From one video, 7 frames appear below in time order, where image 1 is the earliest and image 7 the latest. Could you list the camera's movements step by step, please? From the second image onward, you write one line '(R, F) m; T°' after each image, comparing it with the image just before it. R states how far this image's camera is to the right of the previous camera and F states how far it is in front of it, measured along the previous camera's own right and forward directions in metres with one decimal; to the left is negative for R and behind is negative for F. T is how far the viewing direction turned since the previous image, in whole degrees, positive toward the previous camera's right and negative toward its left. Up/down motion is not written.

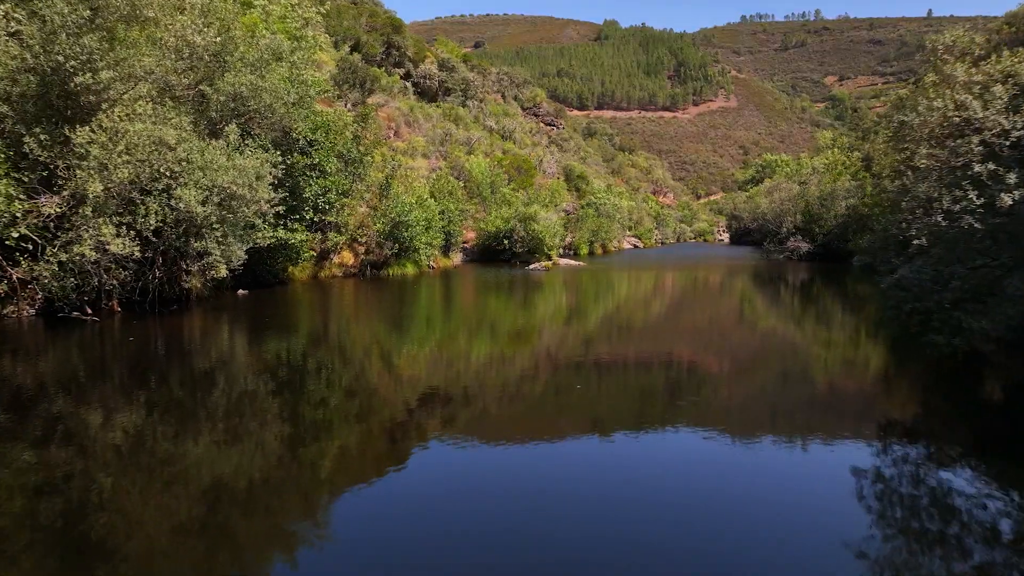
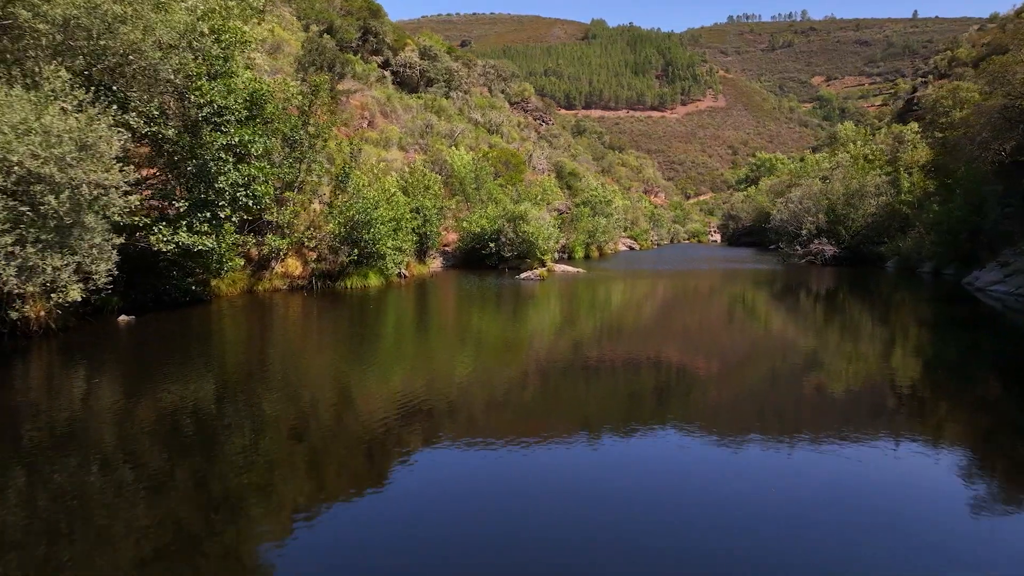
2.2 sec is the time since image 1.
(0.0, +3.5) m; +1°
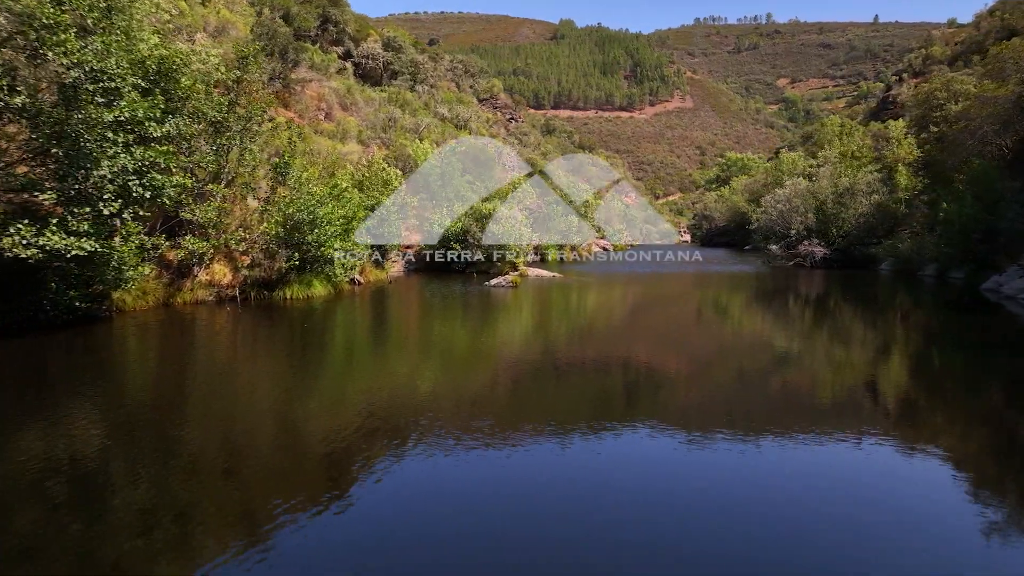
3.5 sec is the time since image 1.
(0.0, +2.0) m; +2°
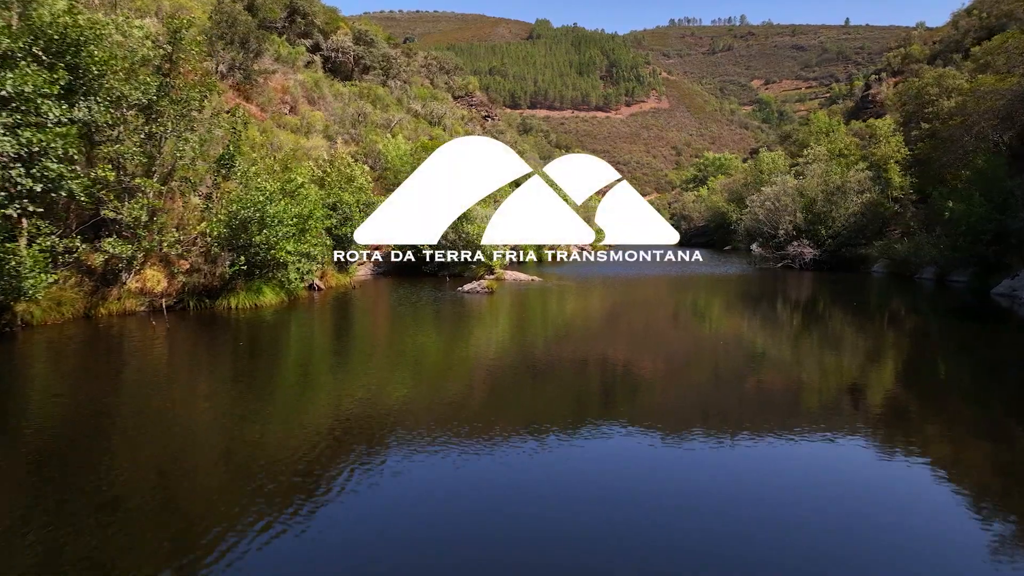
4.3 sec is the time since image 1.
(0.0, +1.3) m; +2°
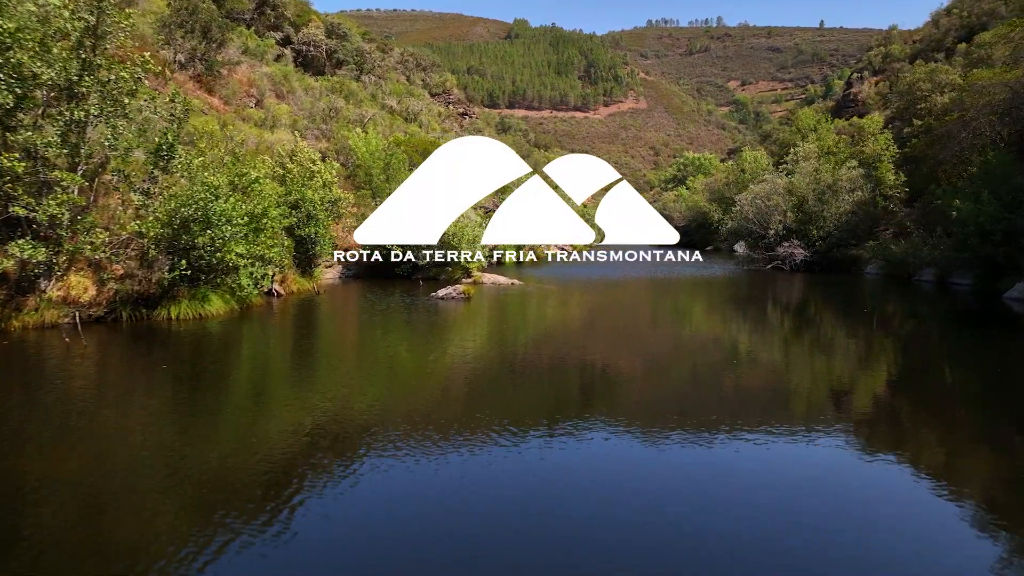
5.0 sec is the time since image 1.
(0.0, +1.2) m; +2°
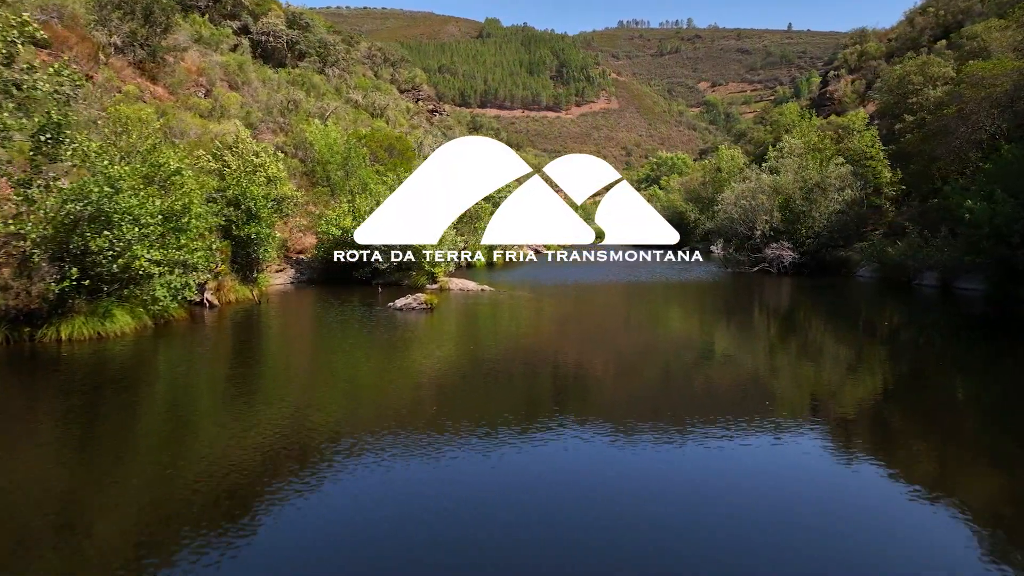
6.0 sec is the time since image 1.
(0.0, +1.6) m; +2°
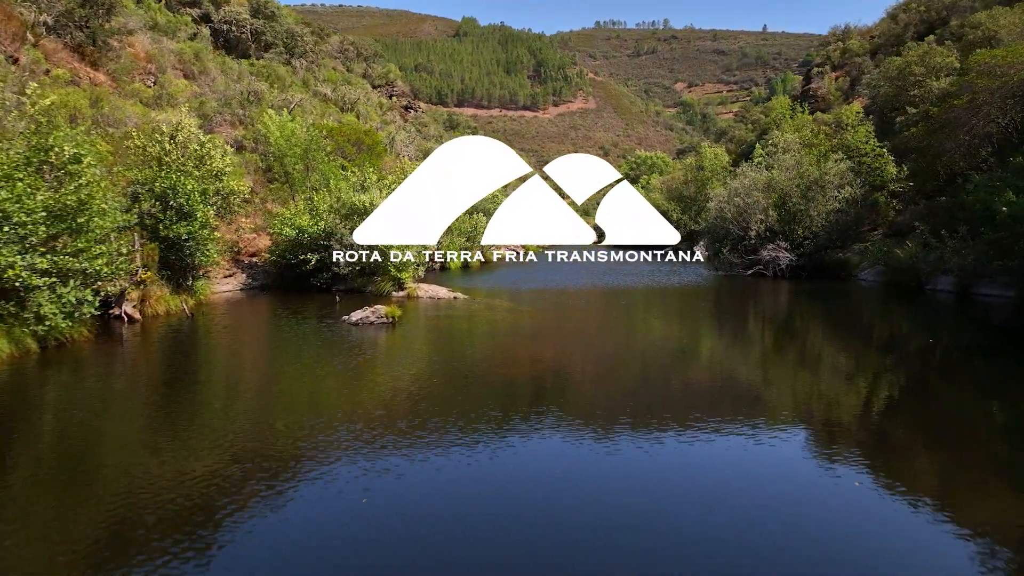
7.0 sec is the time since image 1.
(0.0, +1.6) m; +2°
